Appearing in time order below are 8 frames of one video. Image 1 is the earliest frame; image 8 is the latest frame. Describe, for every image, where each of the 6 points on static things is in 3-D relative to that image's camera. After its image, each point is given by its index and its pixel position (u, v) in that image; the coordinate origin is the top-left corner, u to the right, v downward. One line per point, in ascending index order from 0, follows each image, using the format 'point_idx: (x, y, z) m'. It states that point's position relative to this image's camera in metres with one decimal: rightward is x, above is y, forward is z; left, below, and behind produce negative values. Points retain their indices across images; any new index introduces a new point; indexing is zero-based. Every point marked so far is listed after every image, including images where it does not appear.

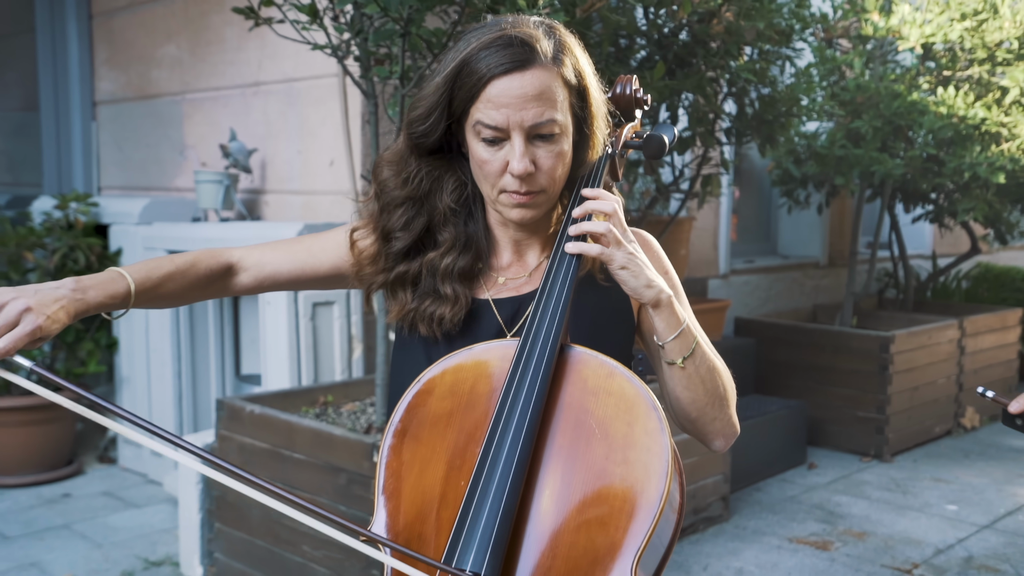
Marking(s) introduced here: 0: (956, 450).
0: (+2.2, -0.8, +4.4) m
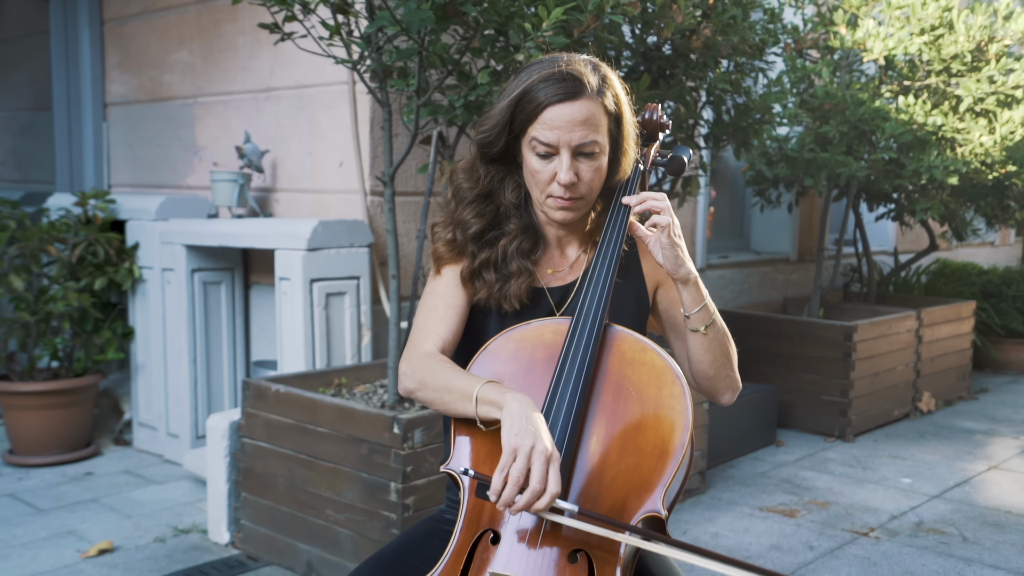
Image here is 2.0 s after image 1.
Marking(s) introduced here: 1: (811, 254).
0: (+2.1, -0.8, +4.8) m
1: (+2.1, +0.2, +6.2) m
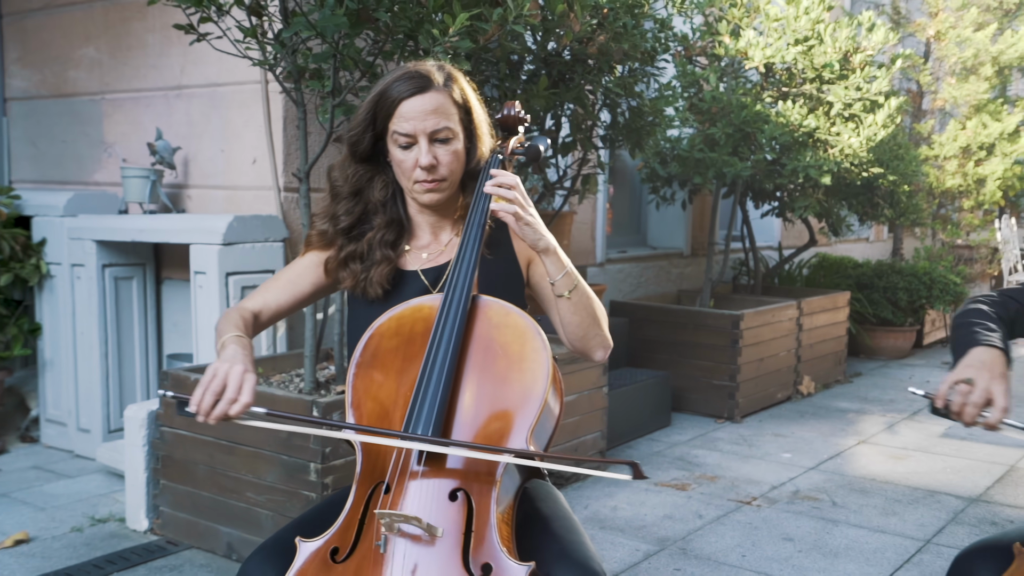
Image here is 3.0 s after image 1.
0: (+1.6, -0.7, +5.2) m
1: (+1.4, +0.3, +6.6) m
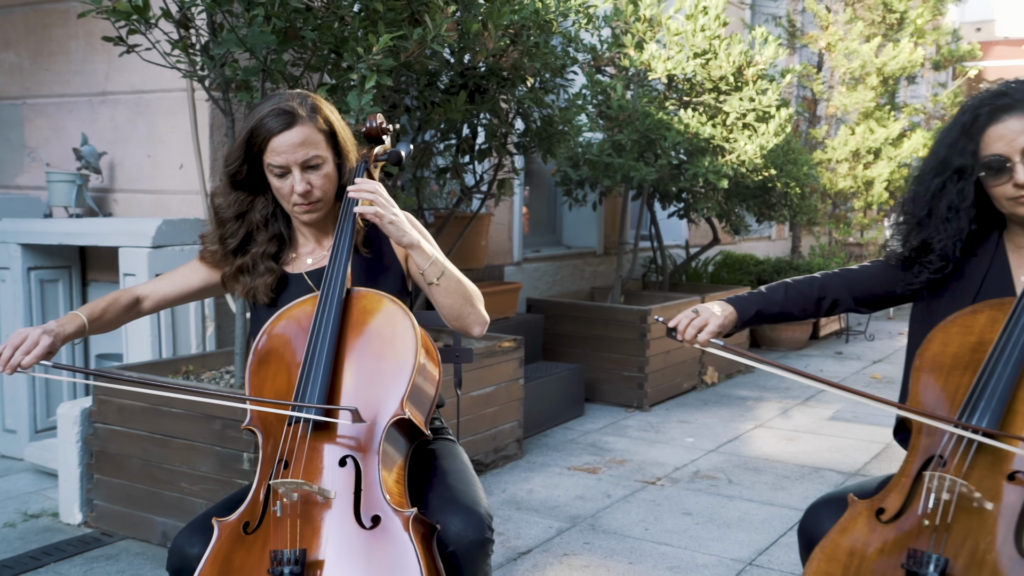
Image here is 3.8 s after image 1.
0: (+1.1, -0.7, +5.6) m
1: (+0.8, +0.3, +7.0) m
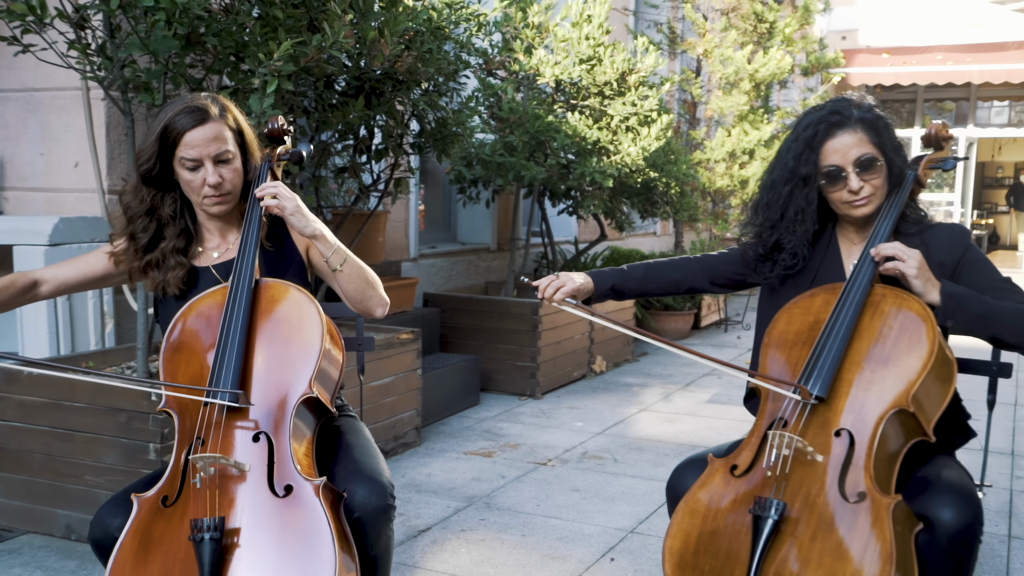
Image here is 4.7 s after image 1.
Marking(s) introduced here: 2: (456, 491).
0: (+0.5, -0.6, +5.9) m
1: (0.0, +0.3, +7.2) m
2: (-0.2, -0.9, +3.9) m
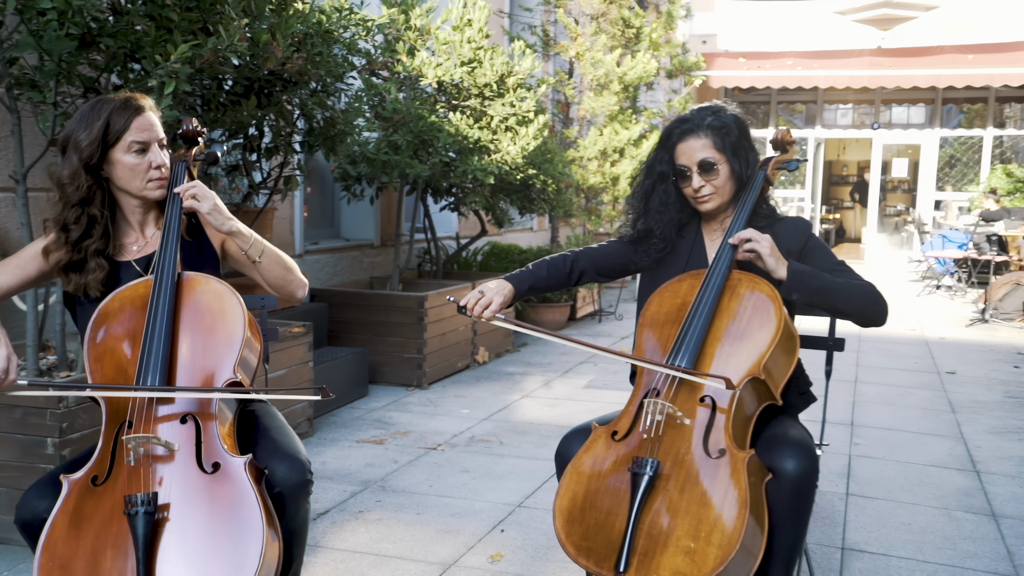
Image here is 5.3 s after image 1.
0: (-0.3, -0.6, +6.1) m
1: (-1.0, +0.4, +7.4) m
2: (-0.7, -0.8, +4.0) m
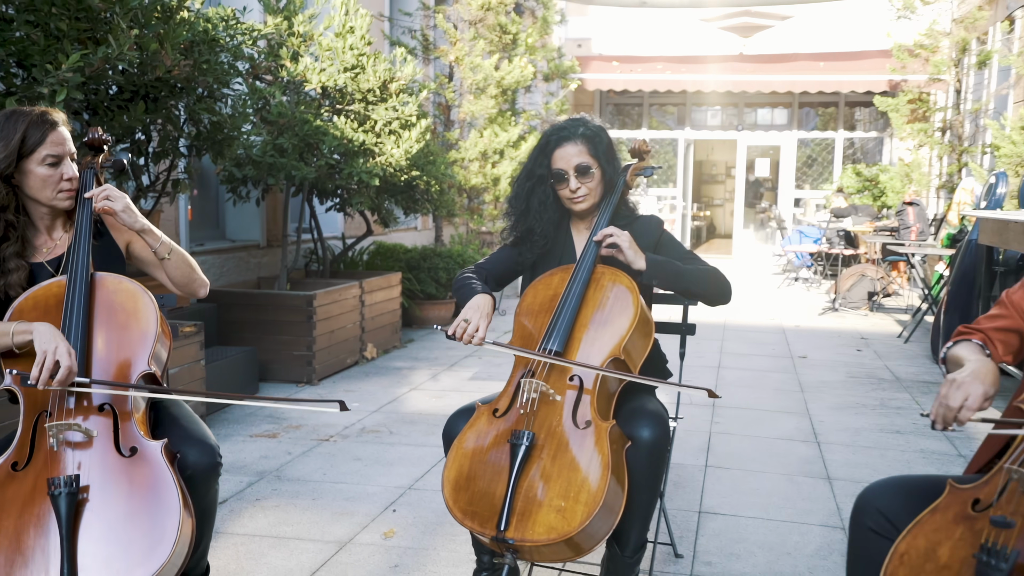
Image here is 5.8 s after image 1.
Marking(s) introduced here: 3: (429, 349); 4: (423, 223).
0: (-1.1, -0.6, +6.3) m
1: (-1.9, +0.4, +7.5) m
2: (-1.2, -0.8, +4.2) m
3: (-0.7, -0.5, +7.3) m
4: (-1.0, +0.7, +10.4) m
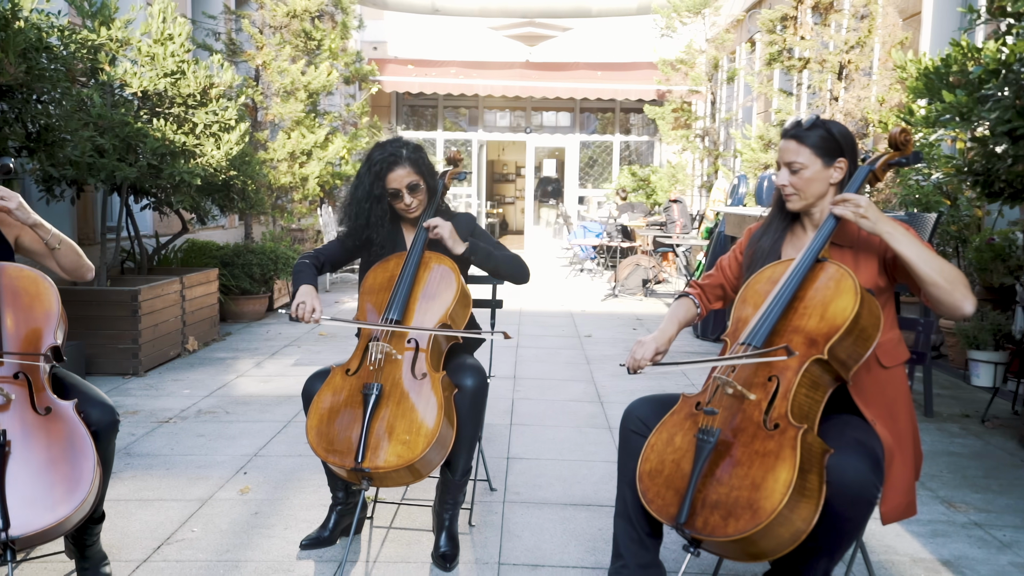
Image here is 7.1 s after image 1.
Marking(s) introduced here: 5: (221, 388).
0: (-2.4, -0.6, +6.6) m
1: (-3.5, +0.4, +7.5) m
2: (-2.1, -0.8, +4.5) m
3: (-2.2, -0.4, +7.6) m
4: (-3.3, +0.8, +10.6) m
5: (-1.9, -0.6, +5.9) m
